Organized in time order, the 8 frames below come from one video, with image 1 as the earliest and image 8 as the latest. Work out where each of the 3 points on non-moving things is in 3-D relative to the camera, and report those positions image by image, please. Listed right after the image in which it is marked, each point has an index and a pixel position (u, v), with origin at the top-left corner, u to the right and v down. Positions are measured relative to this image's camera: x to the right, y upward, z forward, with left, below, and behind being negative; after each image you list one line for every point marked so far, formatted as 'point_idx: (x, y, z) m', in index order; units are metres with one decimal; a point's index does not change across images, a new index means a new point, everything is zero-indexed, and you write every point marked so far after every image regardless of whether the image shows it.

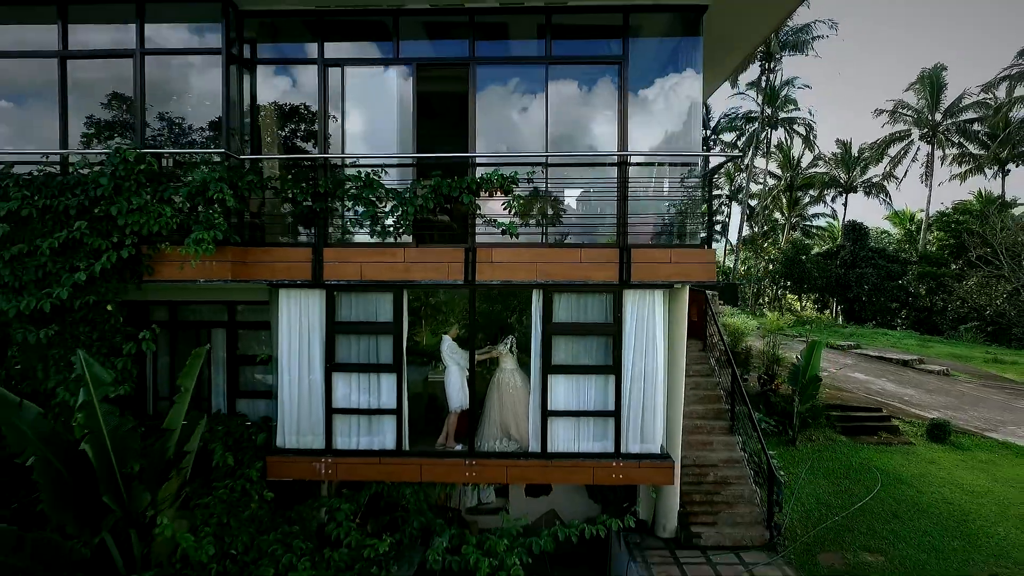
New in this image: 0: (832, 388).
0: (+5.3, -1.6, +10.8) m
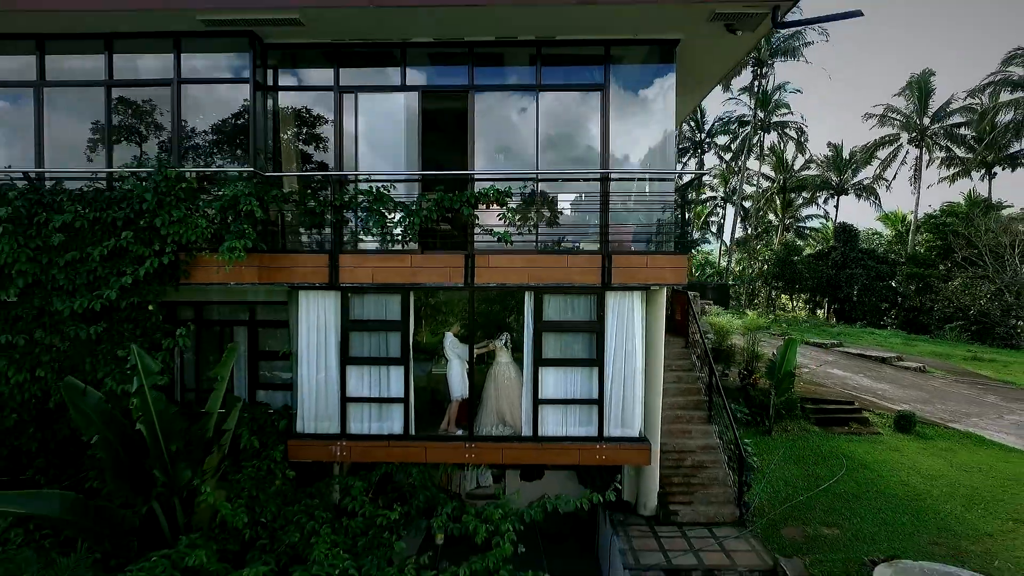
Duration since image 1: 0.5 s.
0: (+5.2, -1.6, +11.5) m
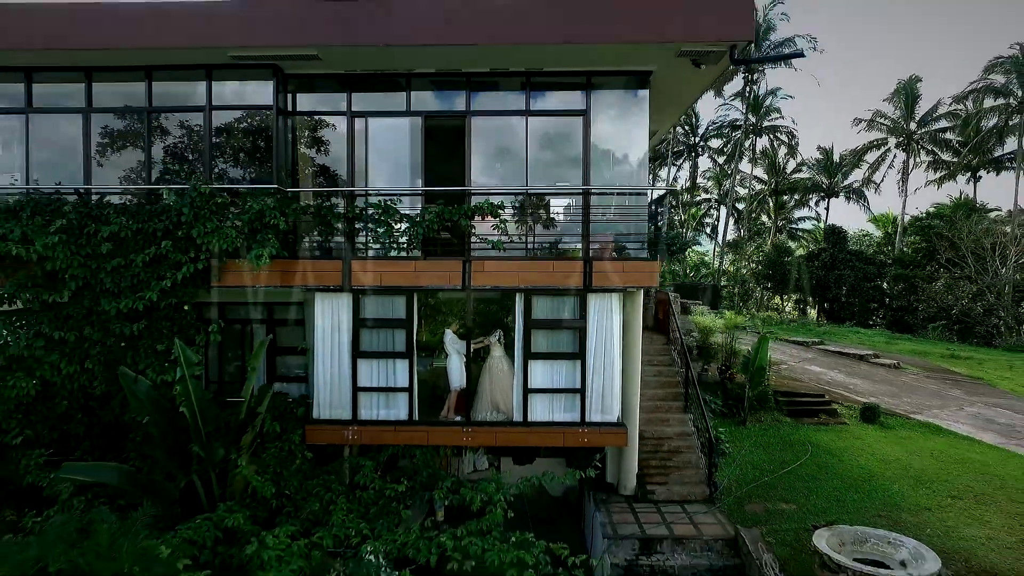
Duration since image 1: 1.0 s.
0: (+5.1, -1.7, +12.3) m
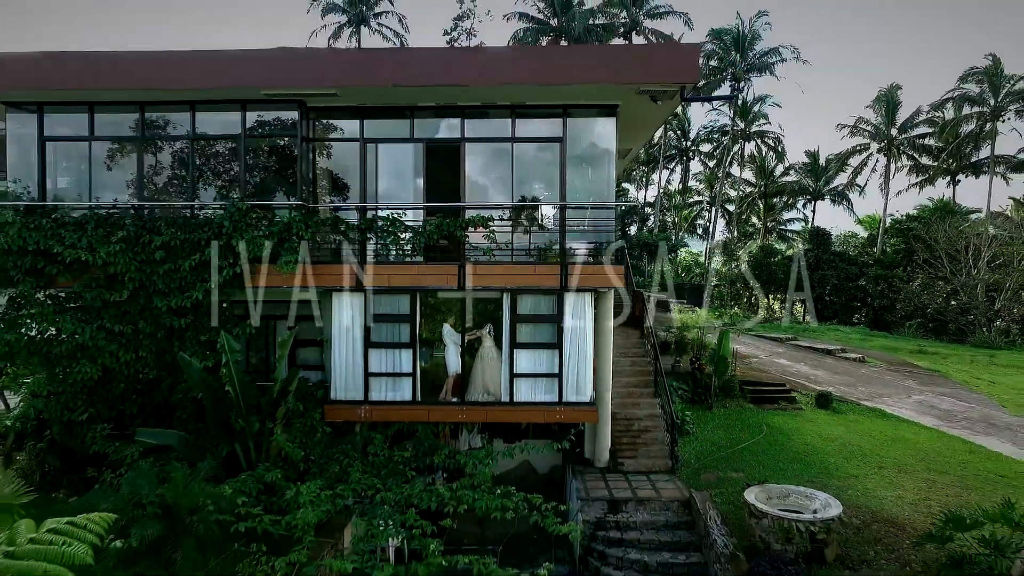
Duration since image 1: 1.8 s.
0: (+5.0, -1.7, +13.5) m
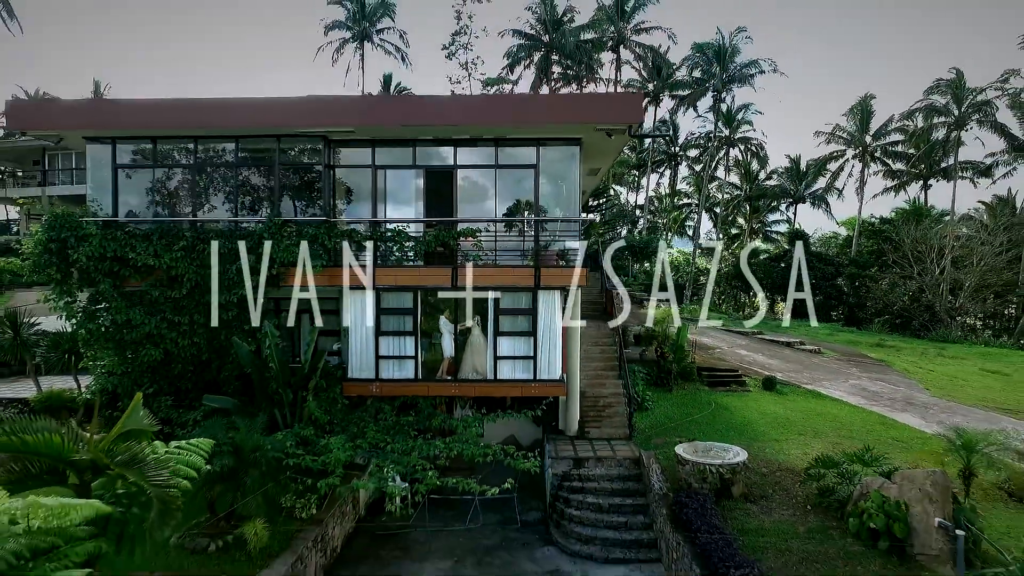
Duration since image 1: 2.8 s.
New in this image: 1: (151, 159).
0: (+4.7, -1.6, +15.4) m
1: (-5.6, +2.0, +10.2) m
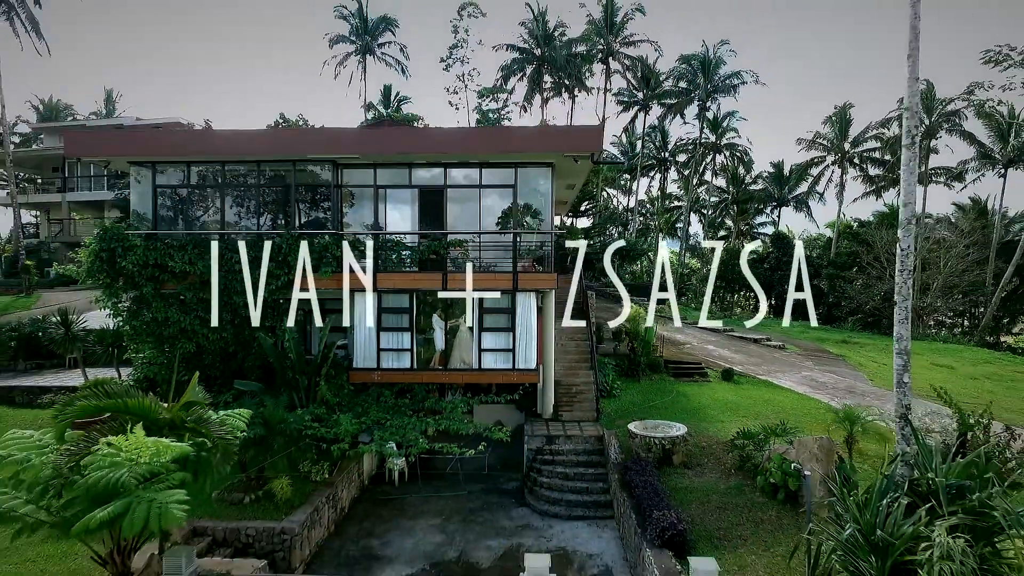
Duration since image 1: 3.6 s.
0: (+4.4, -1.7, +17.0) m
1: (-5.9, +2.0, +11.8) m
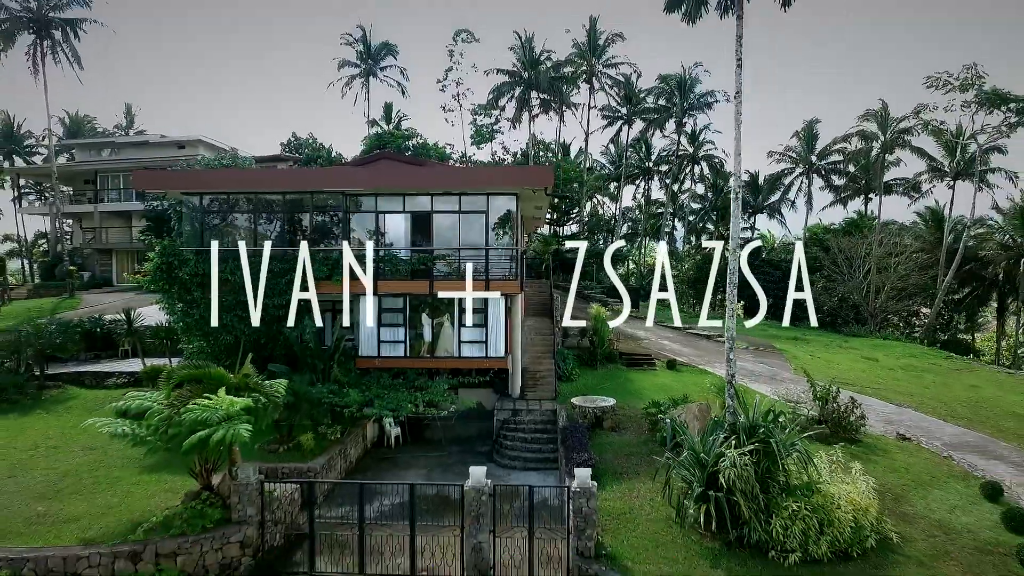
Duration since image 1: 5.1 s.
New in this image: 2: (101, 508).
0: (+3.8, -1.8, +20.0) m
1: (-6.5, +1.9, +14.8) m
2: (-5.4, -2.9, +8.7) m
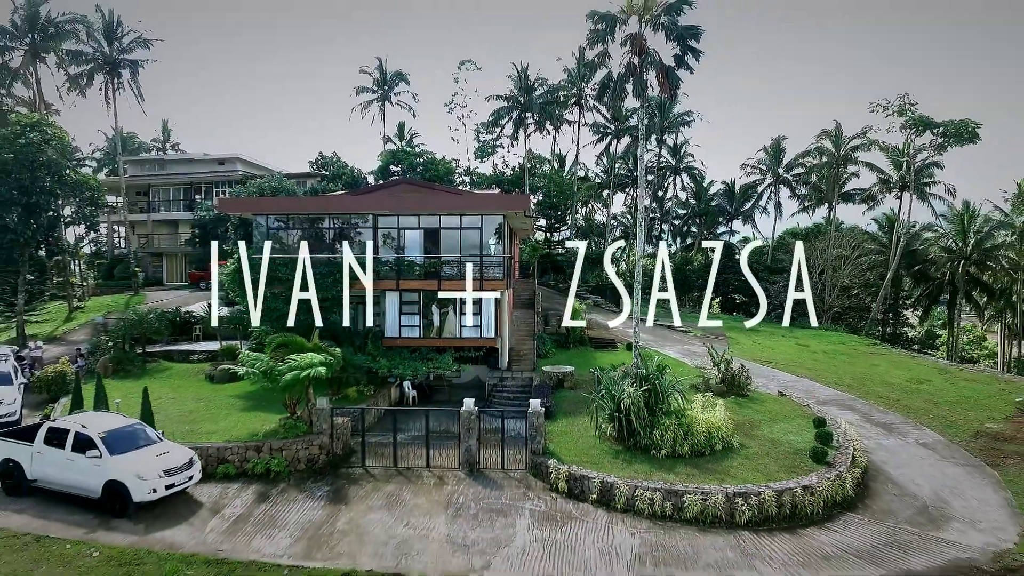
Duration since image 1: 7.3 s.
0: (+3.6, -1.7, +24.6) m
1: (-6.8, +1.9, +19.6) m
2: (-5.9, -2.9, +13.5) m
